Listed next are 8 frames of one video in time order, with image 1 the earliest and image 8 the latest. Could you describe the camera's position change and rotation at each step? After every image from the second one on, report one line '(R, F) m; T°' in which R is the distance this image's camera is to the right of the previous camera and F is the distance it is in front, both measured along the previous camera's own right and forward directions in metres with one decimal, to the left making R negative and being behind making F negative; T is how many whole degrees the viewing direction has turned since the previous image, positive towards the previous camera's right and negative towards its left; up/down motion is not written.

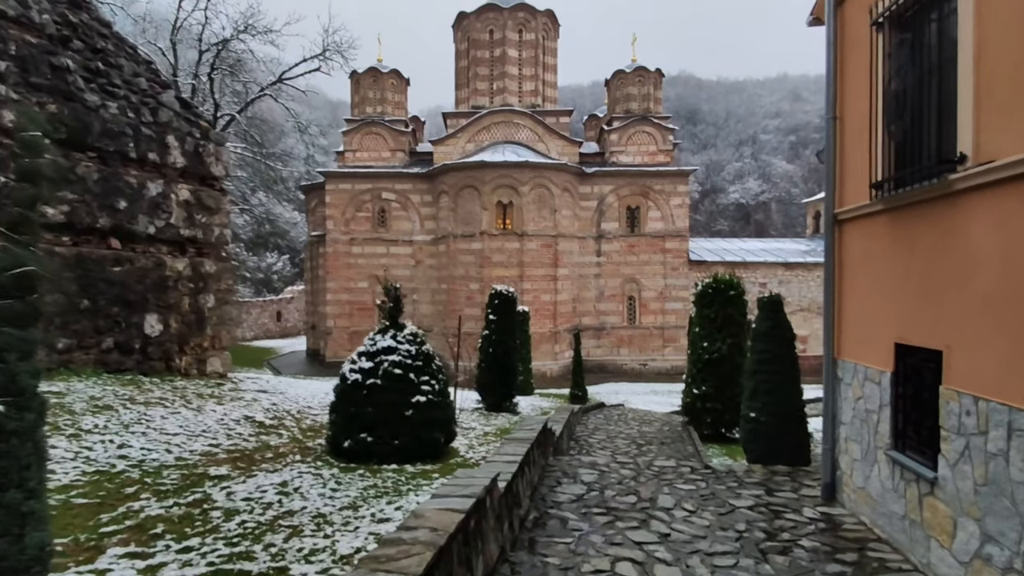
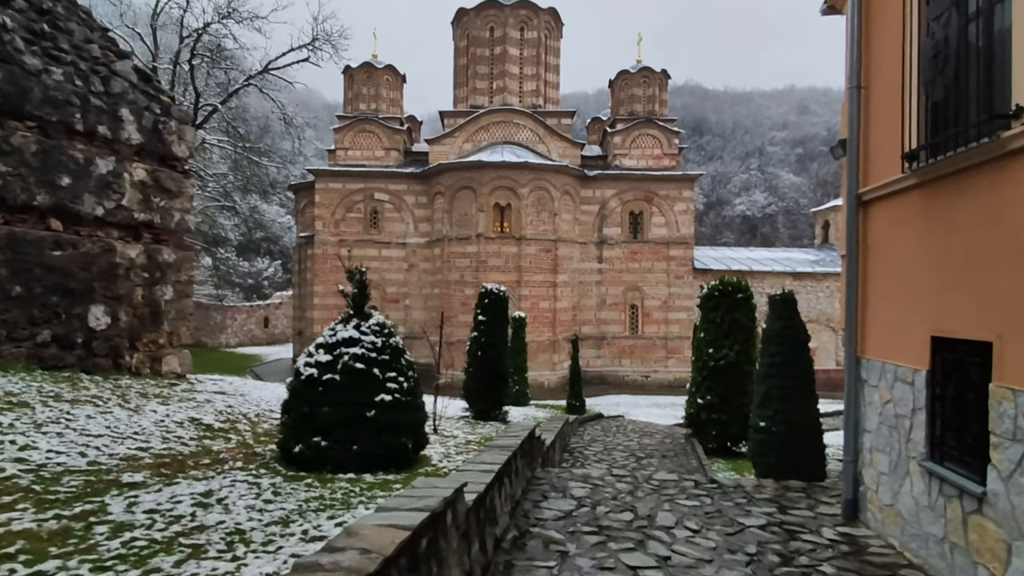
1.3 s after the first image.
(+0.2, +0.6) m; 0°
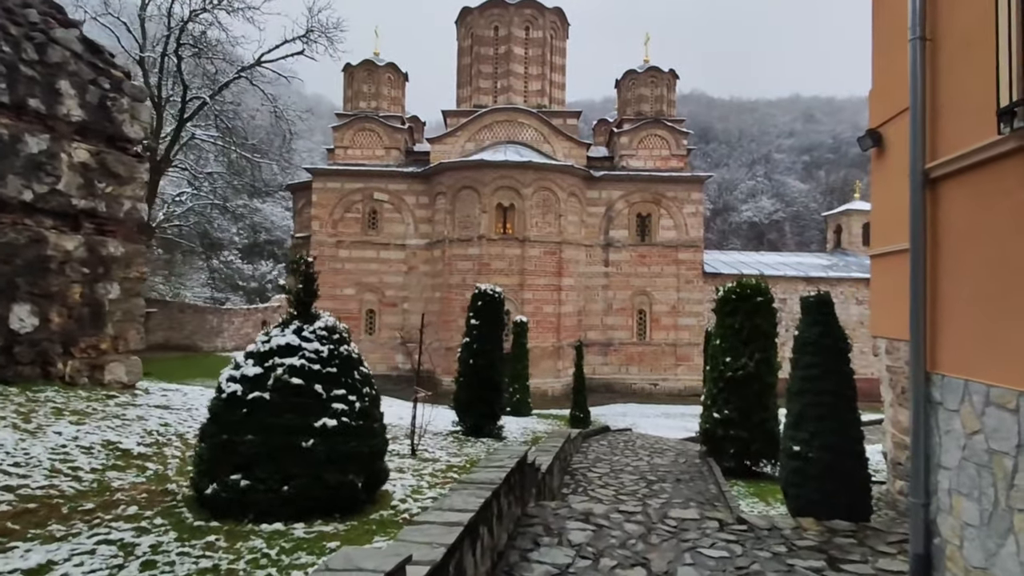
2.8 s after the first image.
(+0.1, +0.9) m; -1°
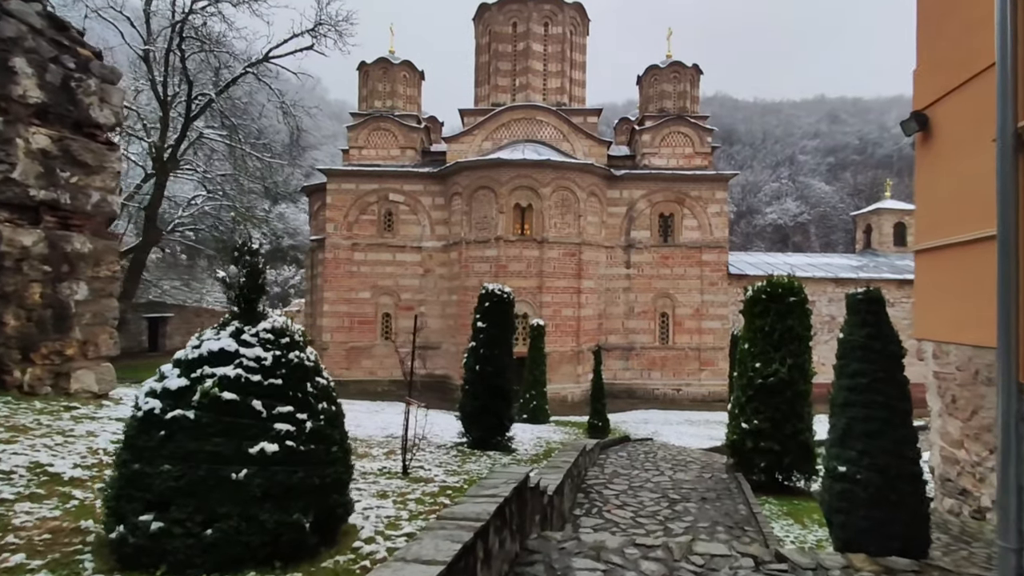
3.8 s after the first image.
(+0.2, +0.6) m; -2°
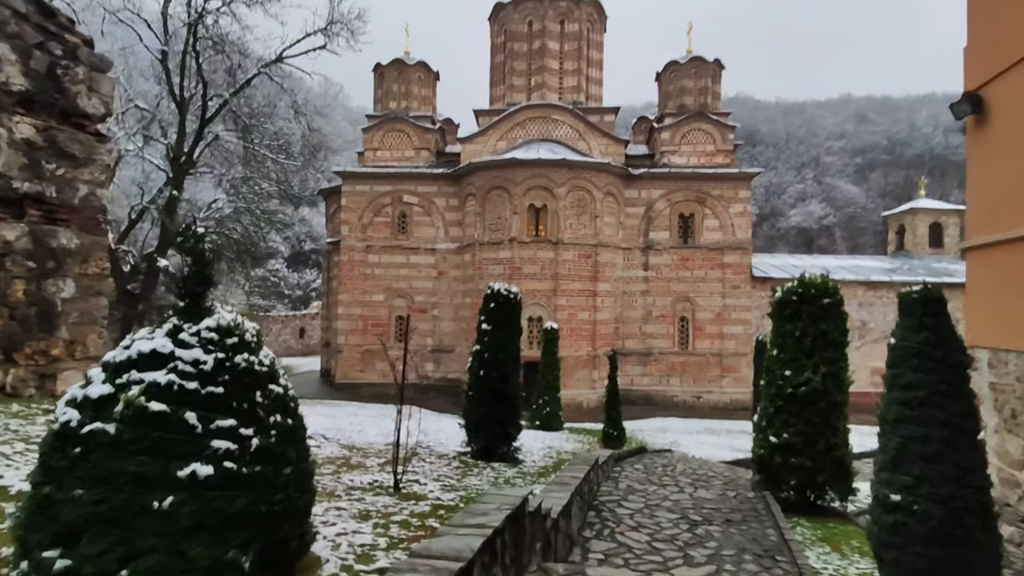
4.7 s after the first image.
(+0.1, +0.4) m; -2°
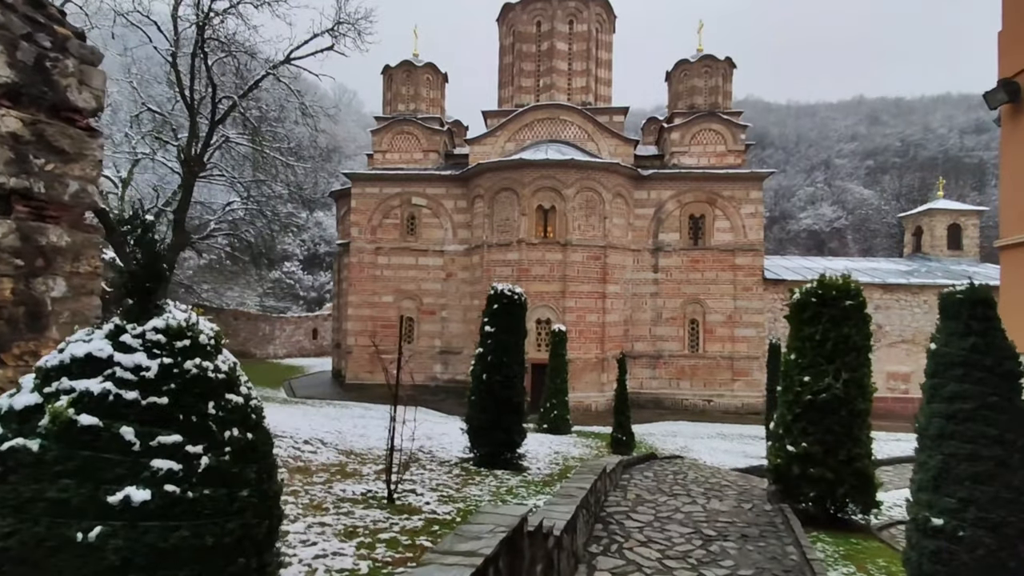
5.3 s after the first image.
(+0.1, +0.3) m; -1°
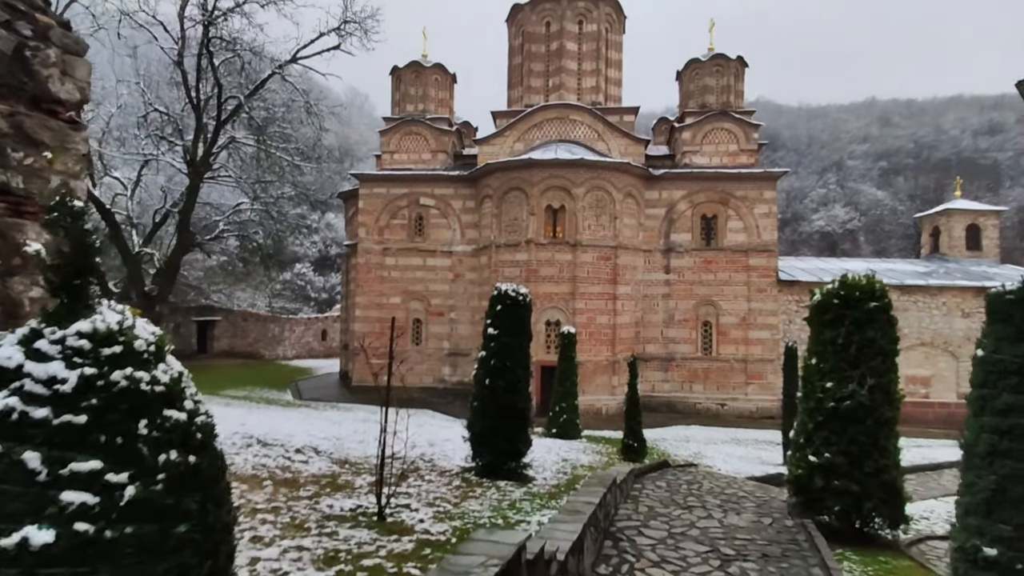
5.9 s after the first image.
(+0.1, +0.3) m; -1°
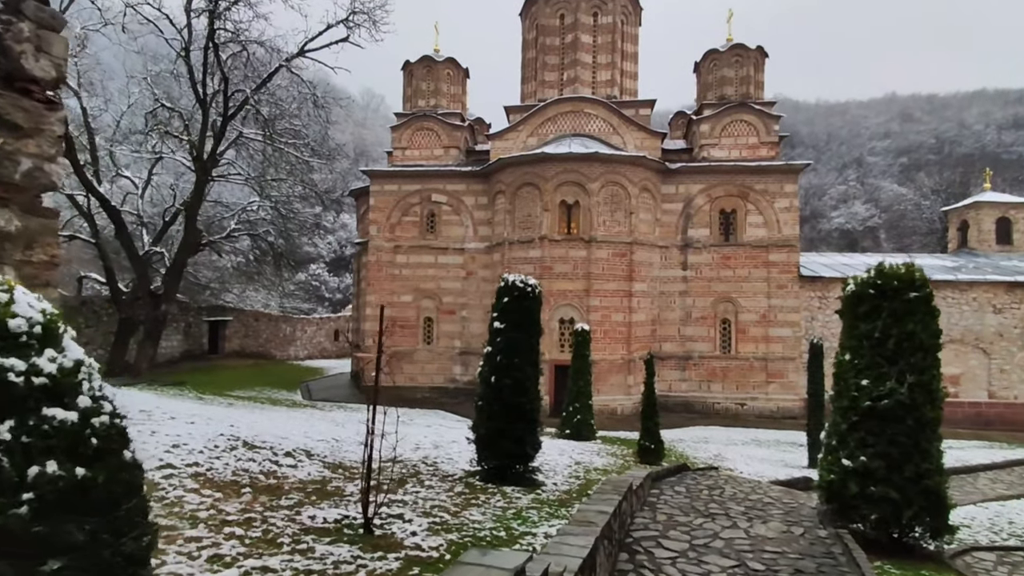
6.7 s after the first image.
(+0.1, +0.4) m; -2°
